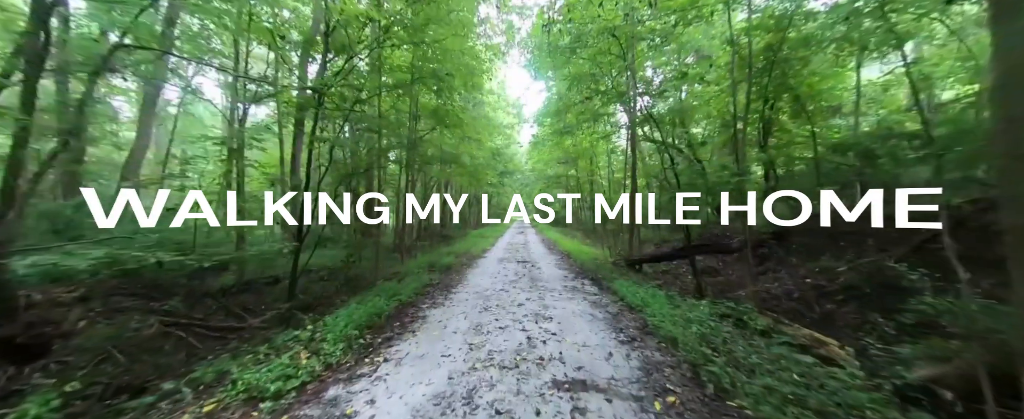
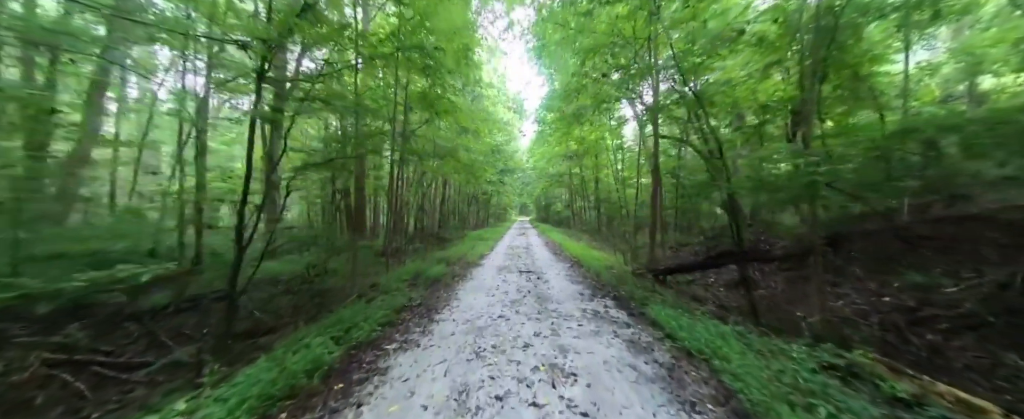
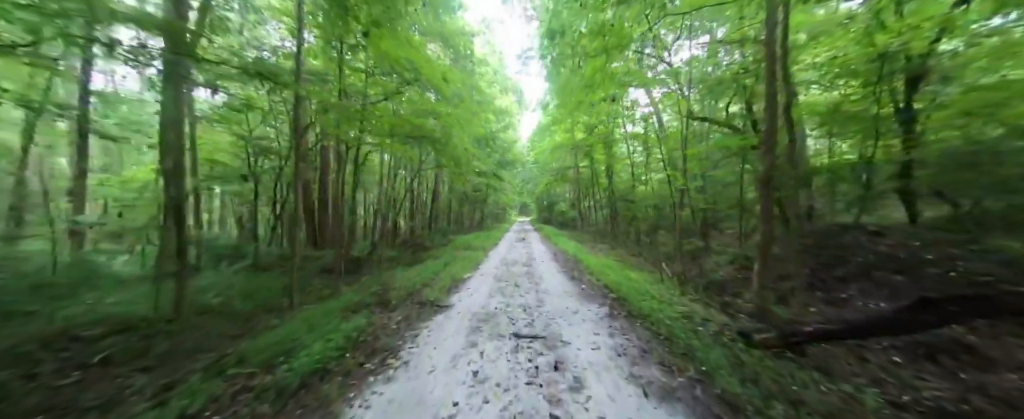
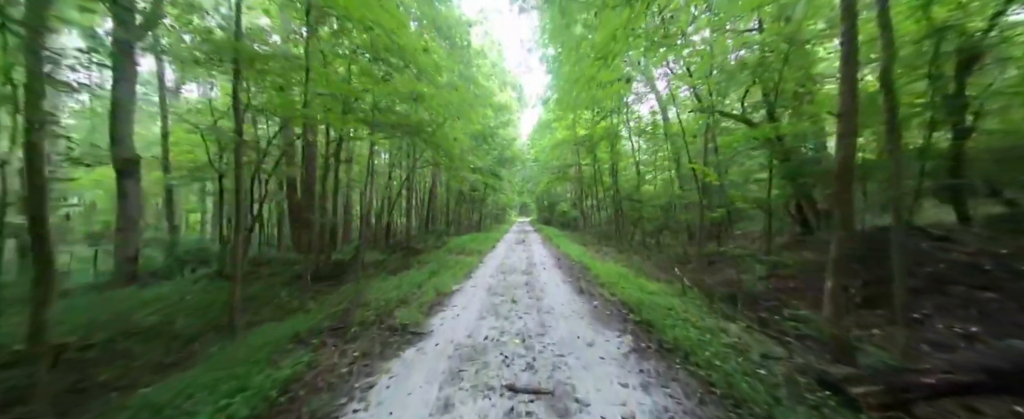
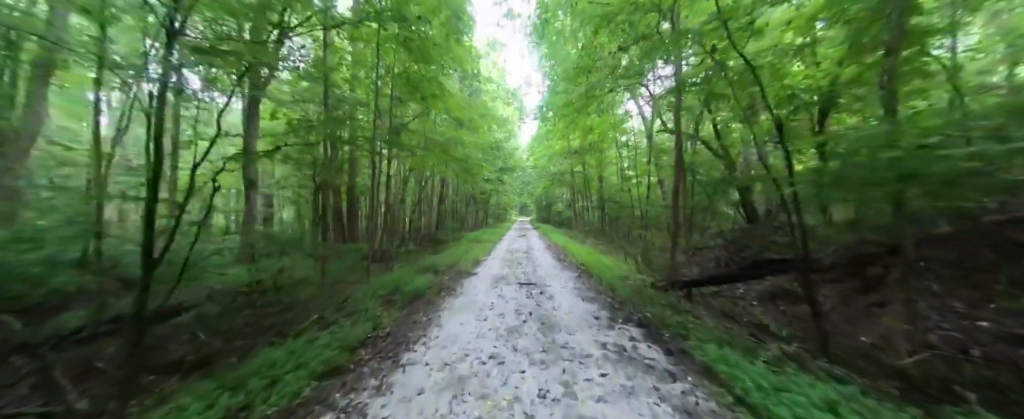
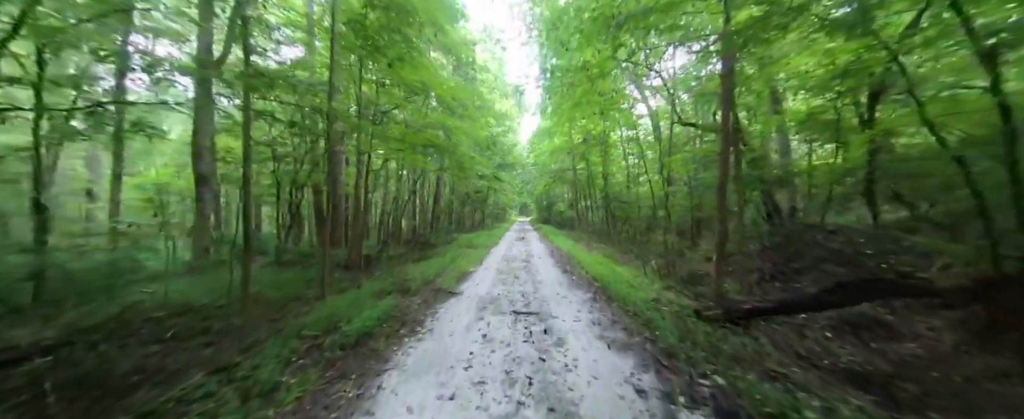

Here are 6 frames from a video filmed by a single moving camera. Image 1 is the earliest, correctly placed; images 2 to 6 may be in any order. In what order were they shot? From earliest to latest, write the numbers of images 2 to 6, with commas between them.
2, 5, 6, 3, 4
